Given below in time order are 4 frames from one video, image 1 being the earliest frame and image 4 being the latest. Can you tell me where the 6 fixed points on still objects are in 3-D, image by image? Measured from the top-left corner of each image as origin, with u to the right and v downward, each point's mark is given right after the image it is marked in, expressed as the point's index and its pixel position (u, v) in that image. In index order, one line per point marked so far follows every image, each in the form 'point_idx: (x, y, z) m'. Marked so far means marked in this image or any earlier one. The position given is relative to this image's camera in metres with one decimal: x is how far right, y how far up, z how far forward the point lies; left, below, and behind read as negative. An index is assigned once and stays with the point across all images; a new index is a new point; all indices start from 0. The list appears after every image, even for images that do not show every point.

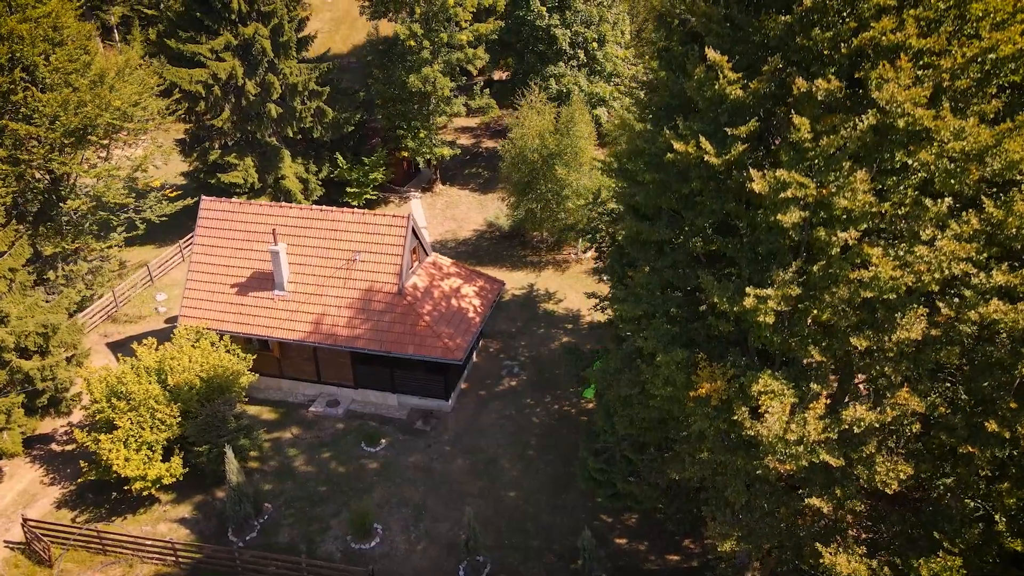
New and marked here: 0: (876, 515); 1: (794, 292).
0: (+6.6, -4.1, +11.8) m
1: (+4.2, 0.0, +9.8) m
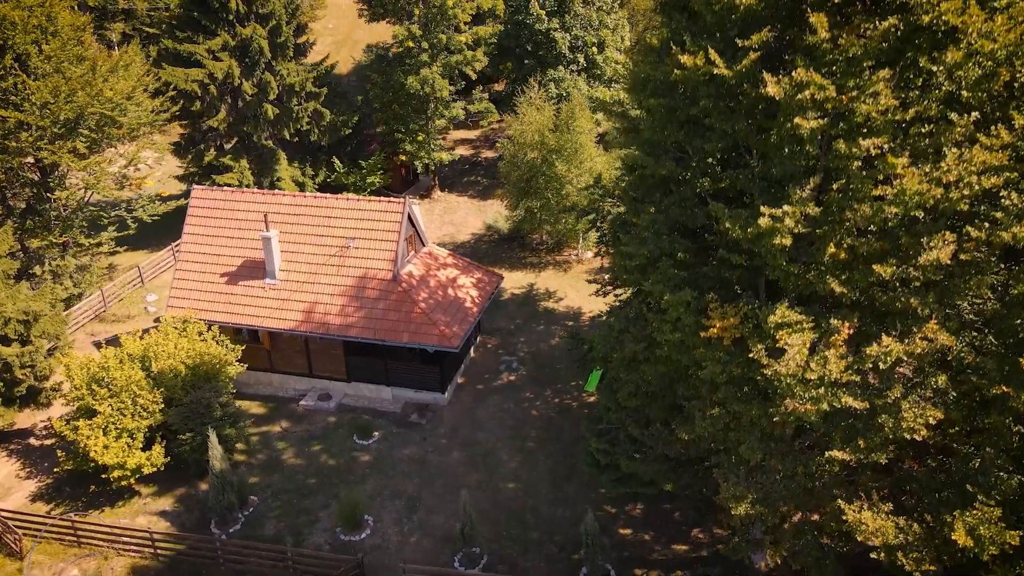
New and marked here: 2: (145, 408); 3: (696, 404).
0: (+6.6, -3.1, +10.9) m
1: (+4.2, +1.1, +9.1) m
2: (-10.9, -3.6, +19.3) m
3: (+3.2, -2.0, +11.3) m
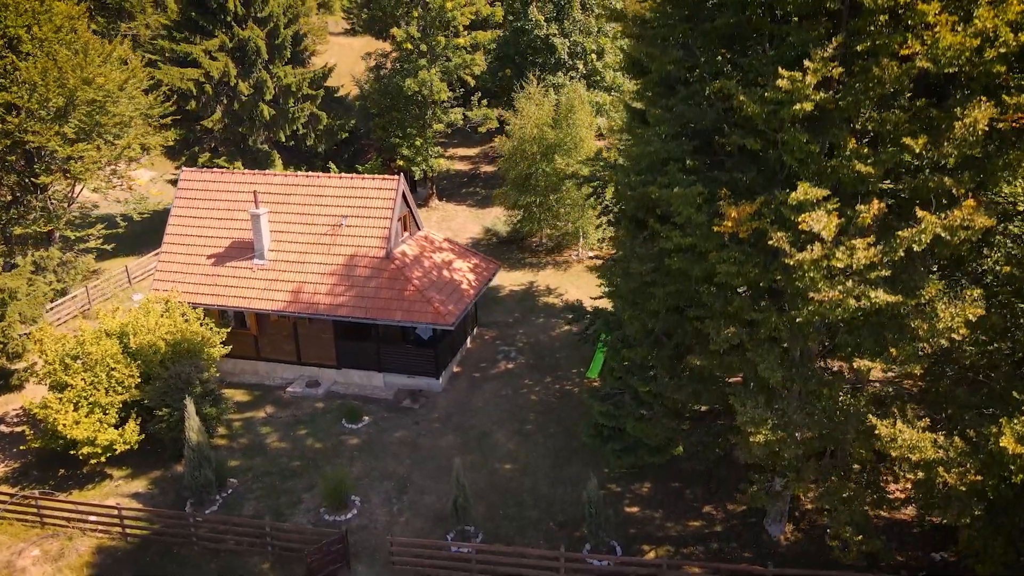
0: (+6.5, -1.7, +9.9) m
1: (+4.1, +2.7, +8.4) m
2: (-11.0, -2.7, +18.2) m
3: (+3.1, -0.6, +10.4) m
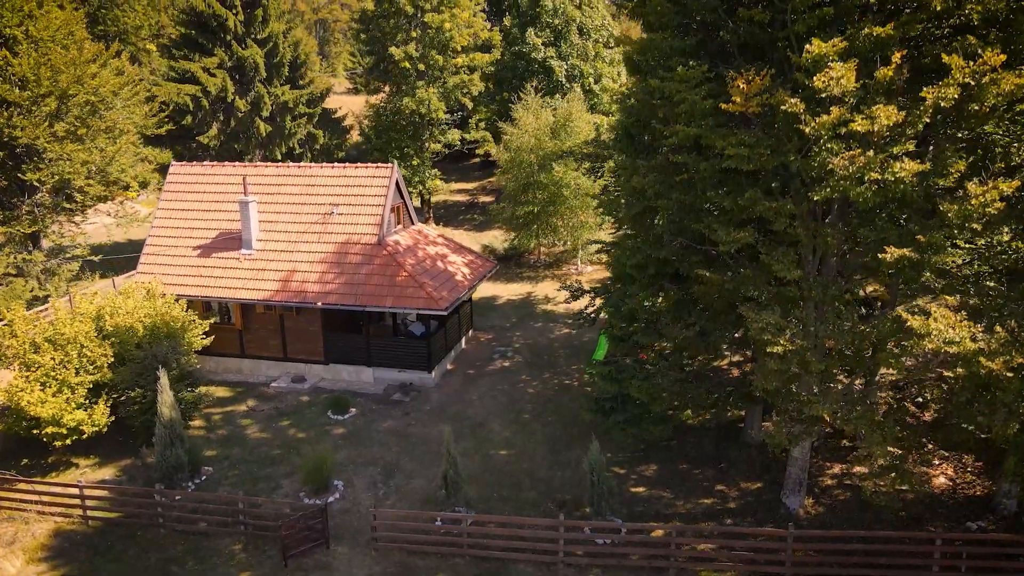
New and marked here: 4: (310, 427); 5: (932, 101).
0: (+6.4, -0.2, +9.1) m
1: (+4.0, +4.3, +7.9) m
2: (-11.1, -2.0, +17.2) m
3: (+3.1, +0.9, +9.6) m
4: (-5.8, -4.0, +18.6) m
5: (+5.1, +2.2, +7.9) m
